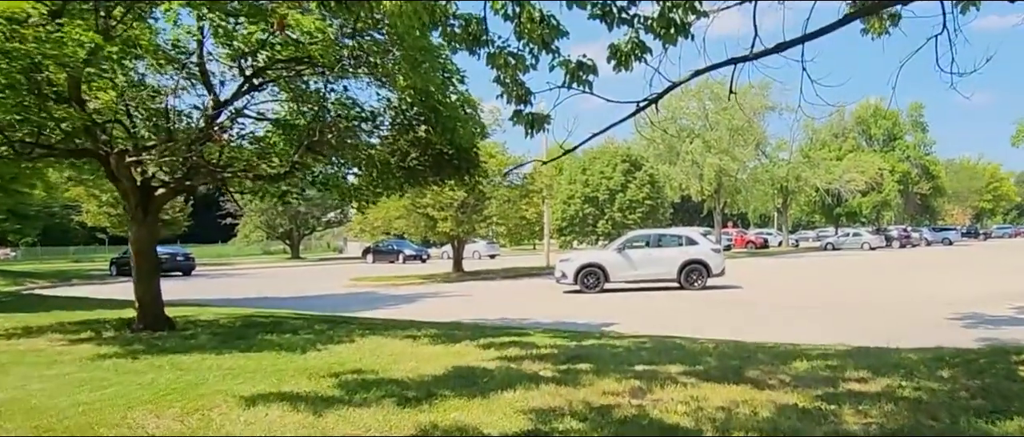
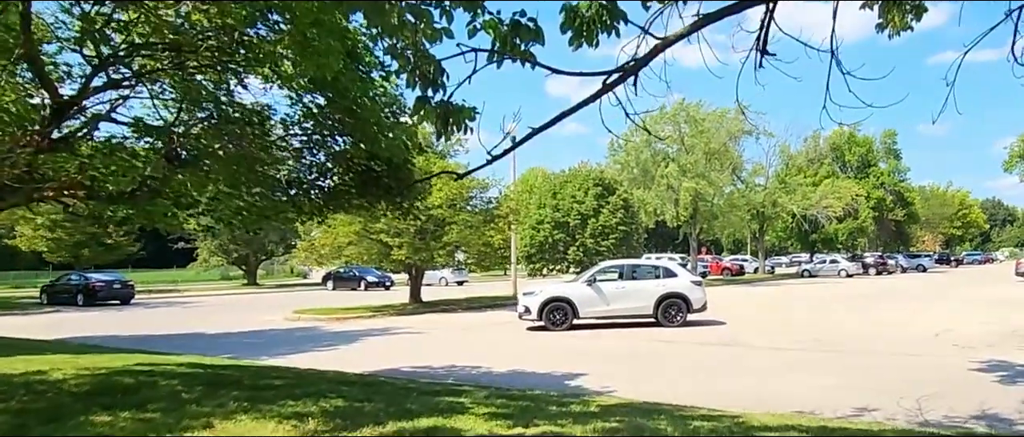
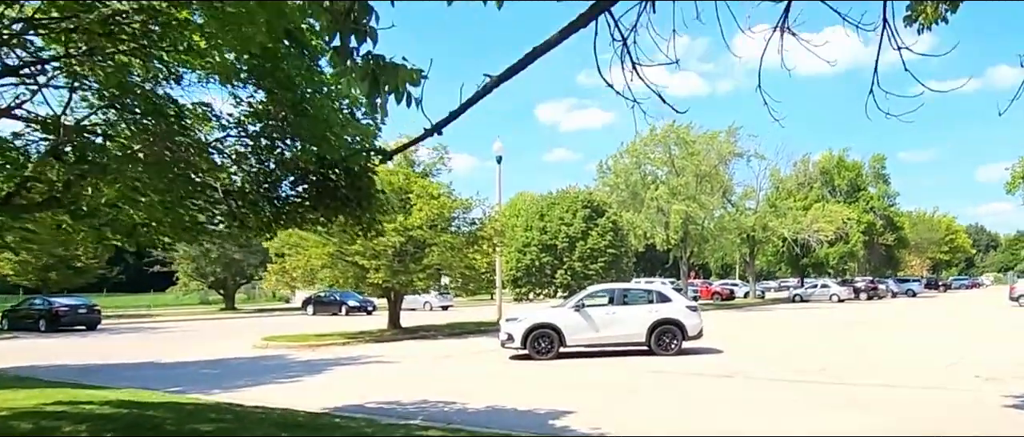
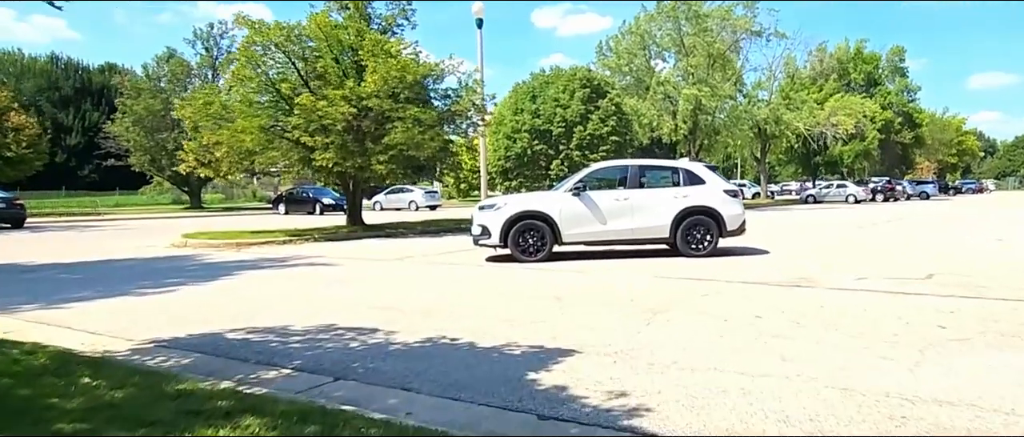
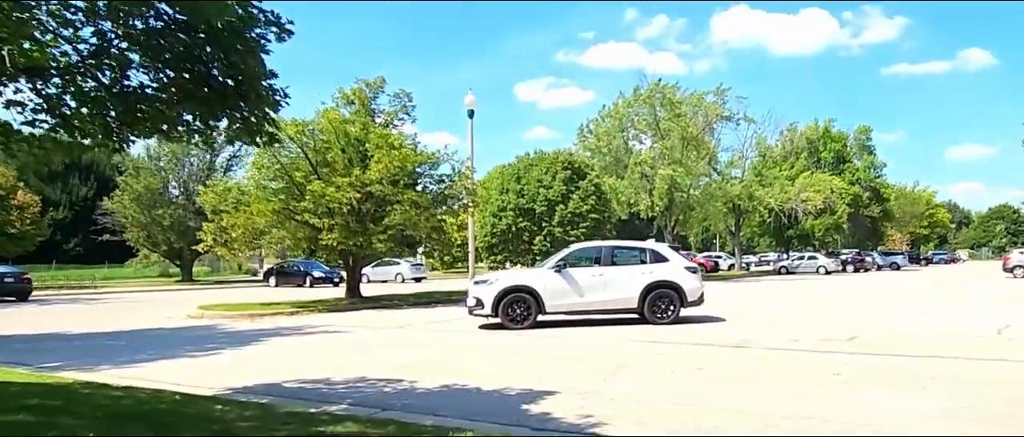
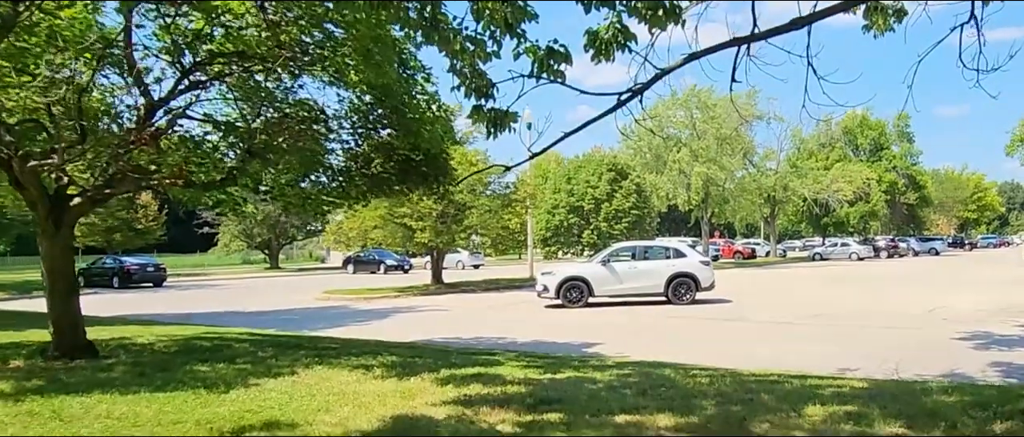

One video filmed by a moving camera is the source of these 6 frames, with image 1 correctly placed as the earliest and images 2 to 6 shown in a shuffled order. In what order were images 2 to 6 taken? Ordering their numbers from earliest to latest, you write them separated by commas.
6, 2, 3, 5, 4
